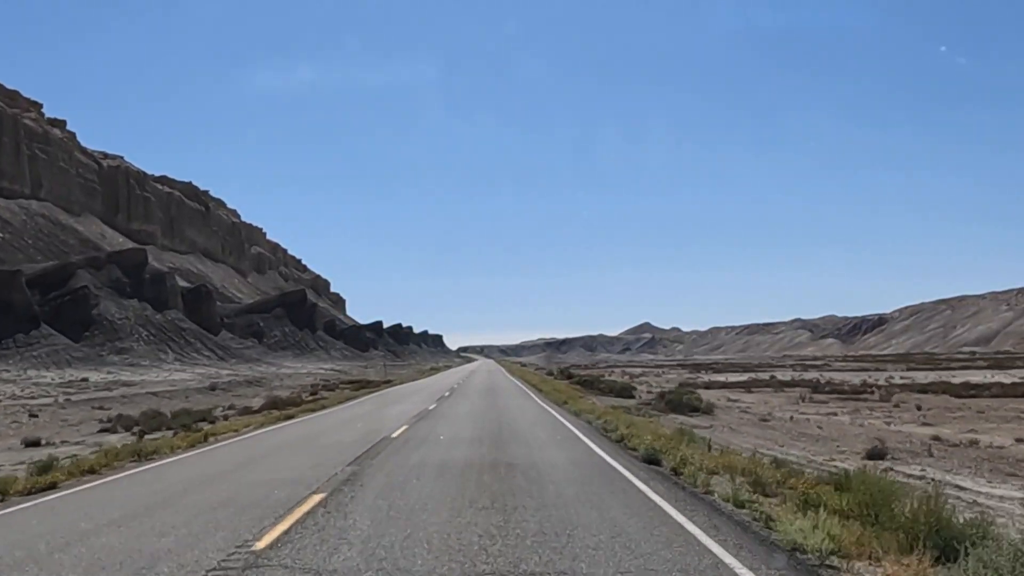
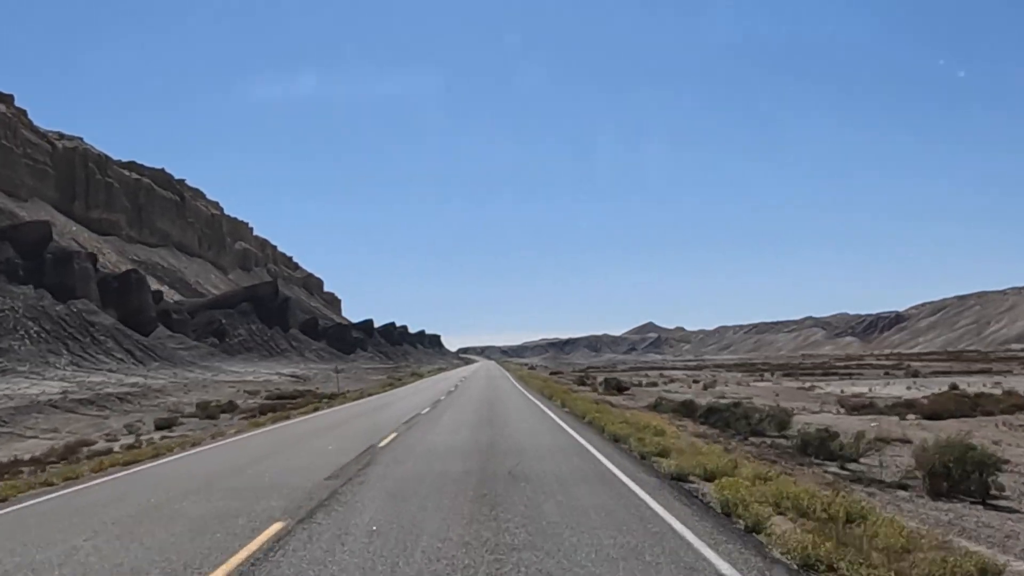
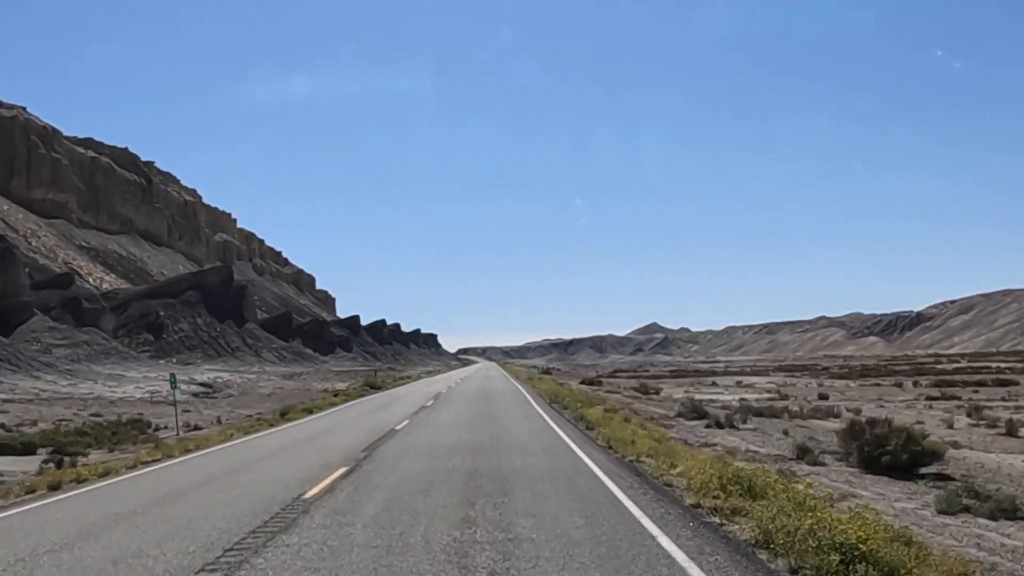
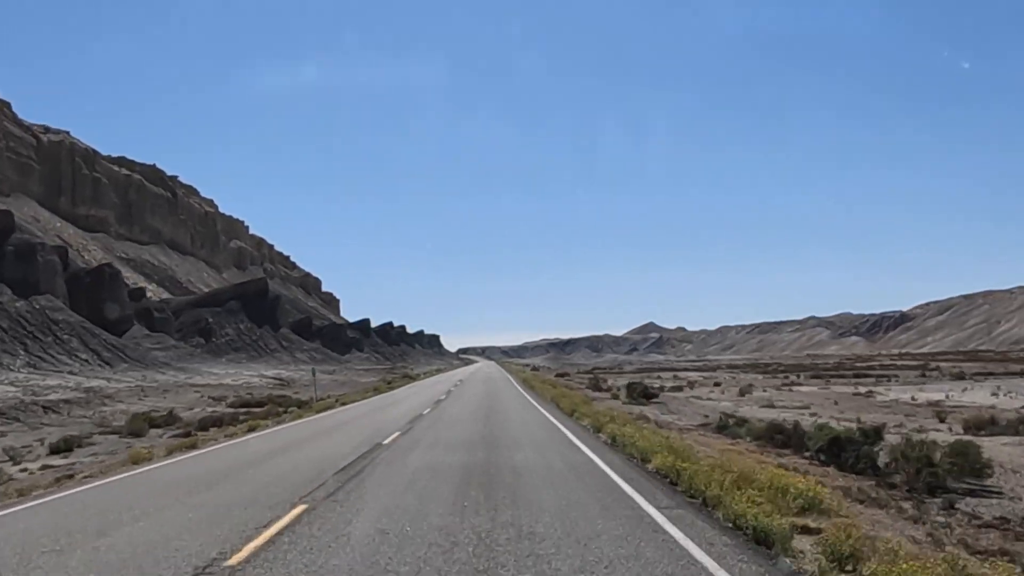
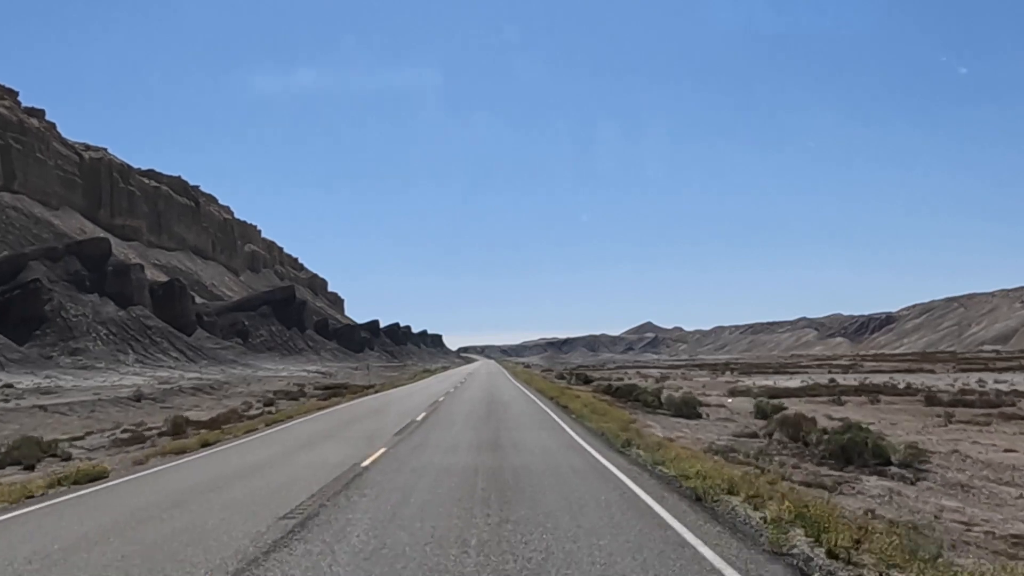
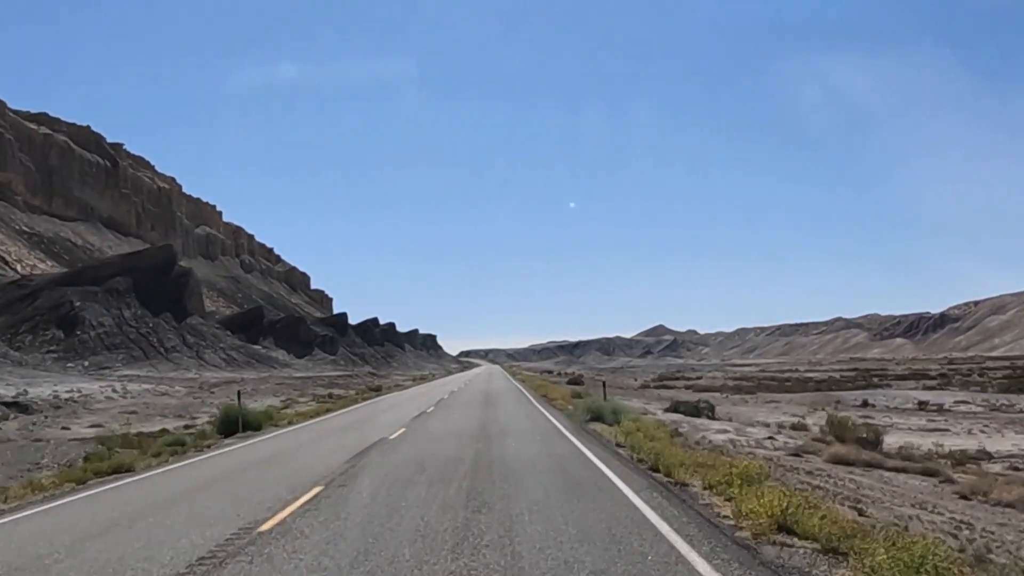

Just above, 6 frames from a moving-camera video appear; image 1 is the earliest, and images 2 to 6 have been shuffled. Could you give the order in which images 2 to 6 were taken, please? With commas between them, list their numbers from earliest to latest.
5, 2, 4, 3, 6
